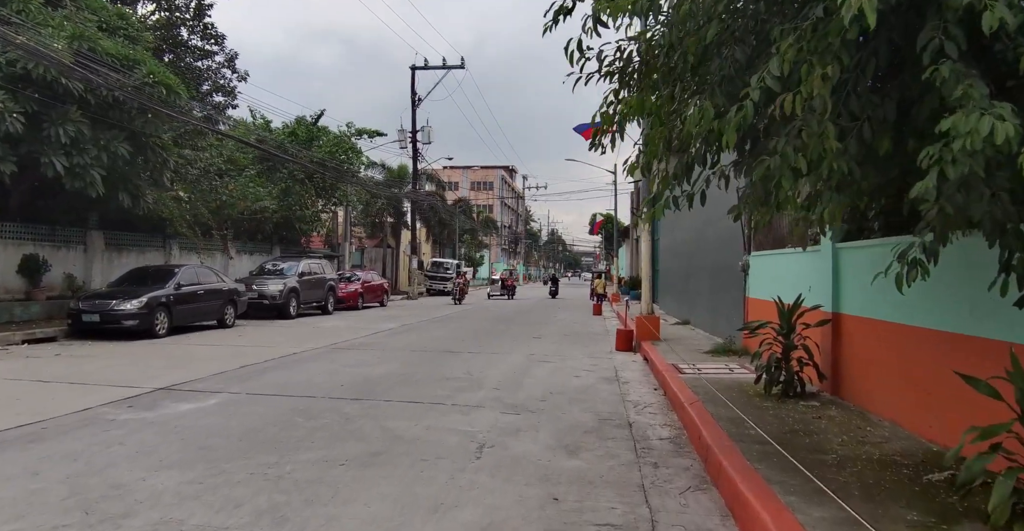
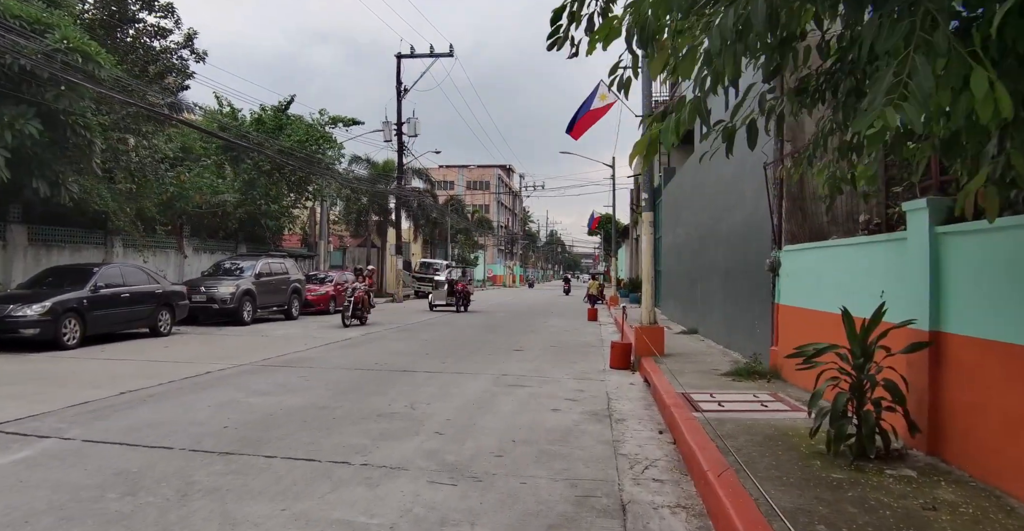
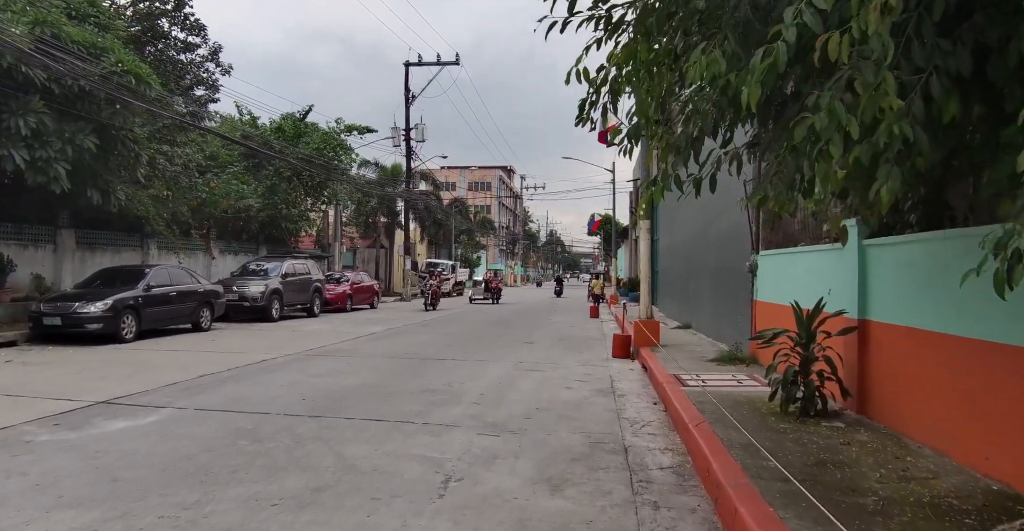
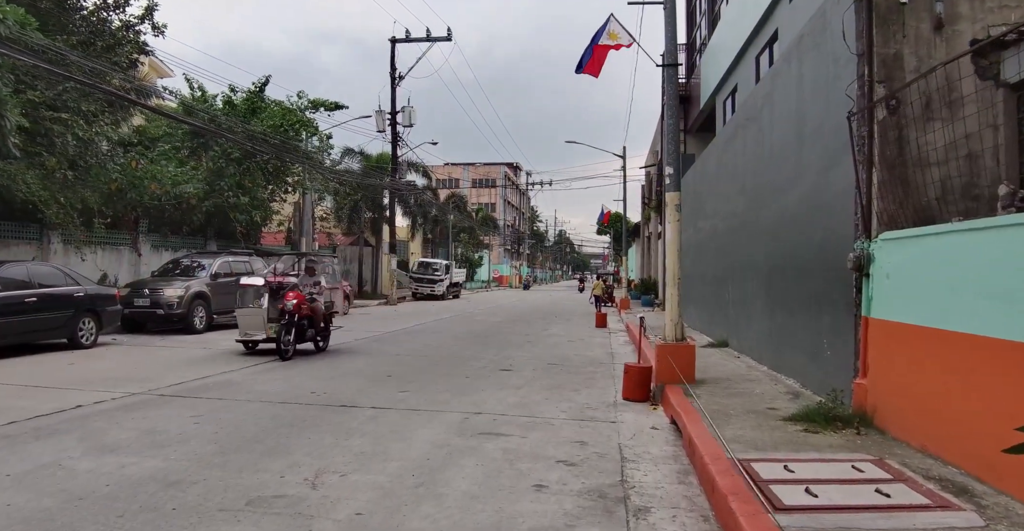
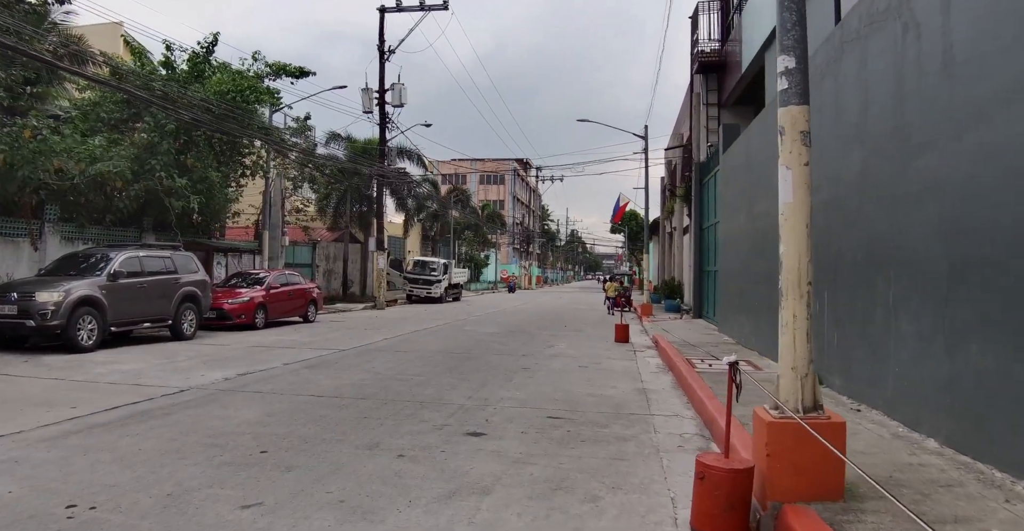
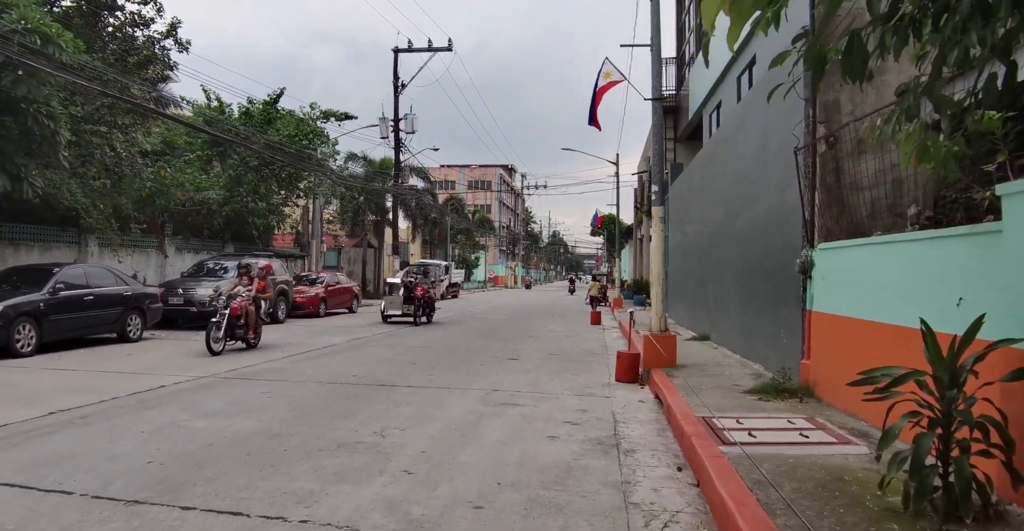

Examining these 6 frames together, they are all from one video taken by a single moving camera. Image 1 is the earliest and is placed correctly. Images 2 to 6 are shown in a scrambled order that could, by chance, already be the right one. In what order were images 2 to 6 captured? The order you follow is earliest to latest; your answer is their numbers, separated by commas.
3, 2, 6, 4, 5
